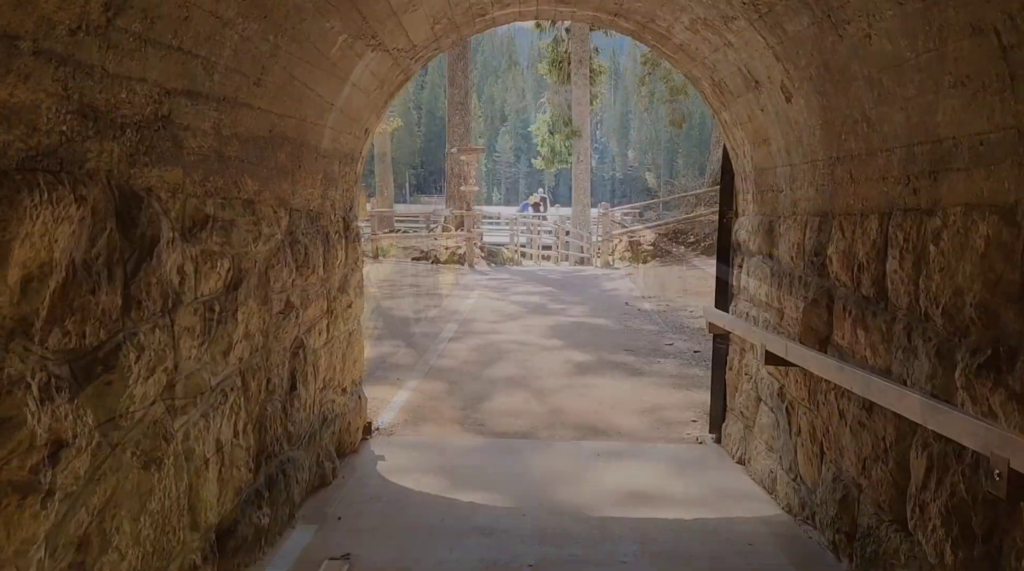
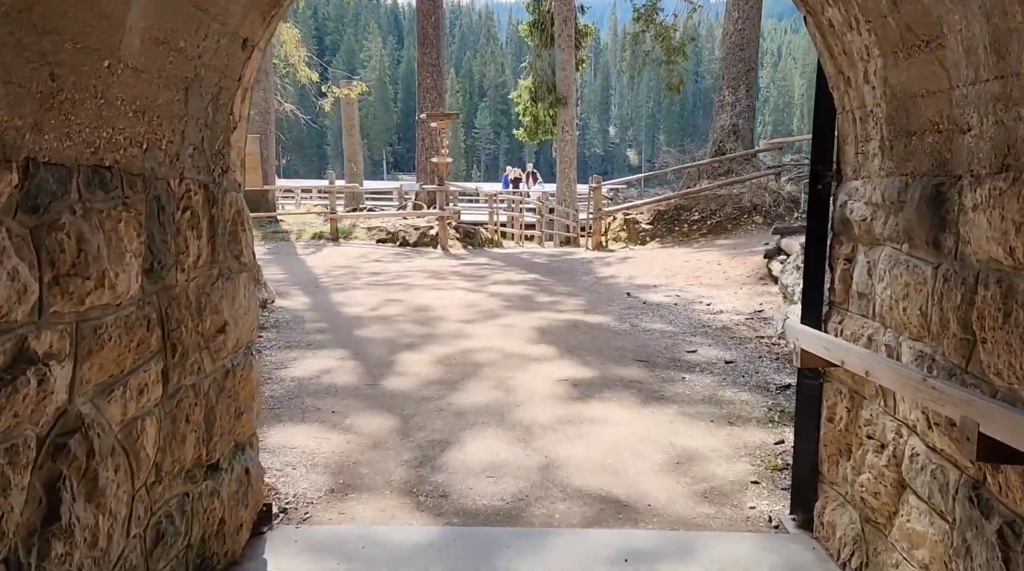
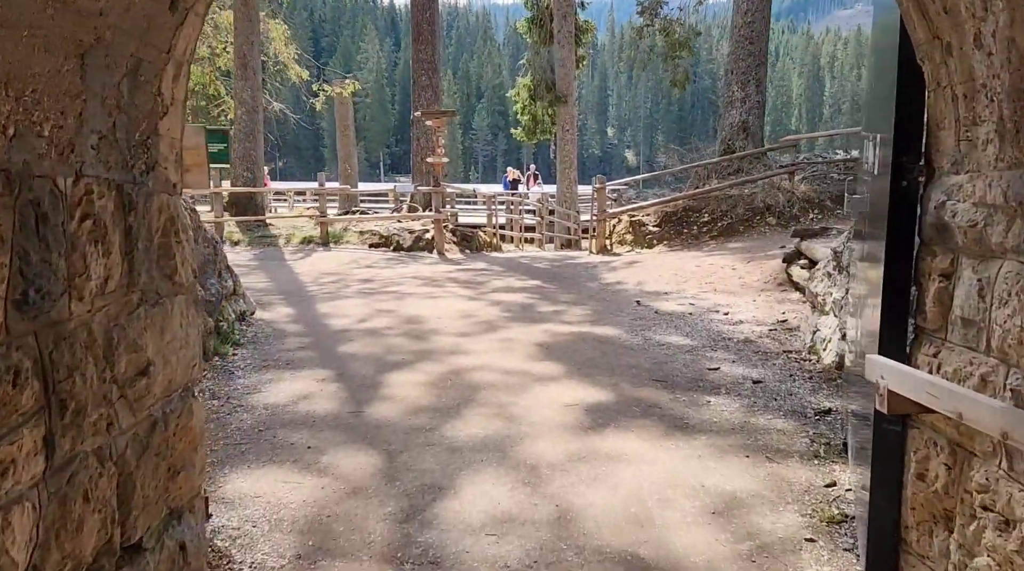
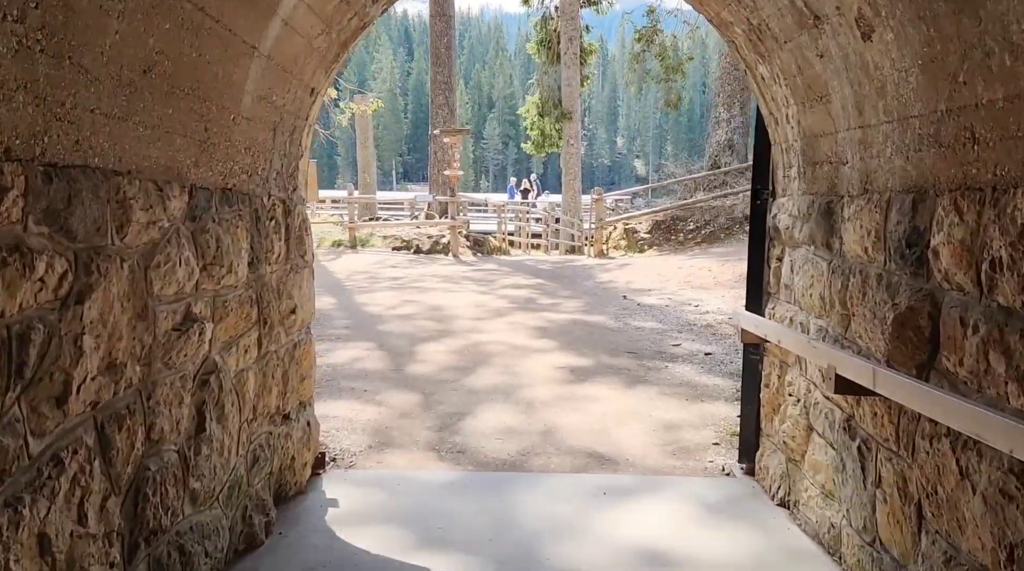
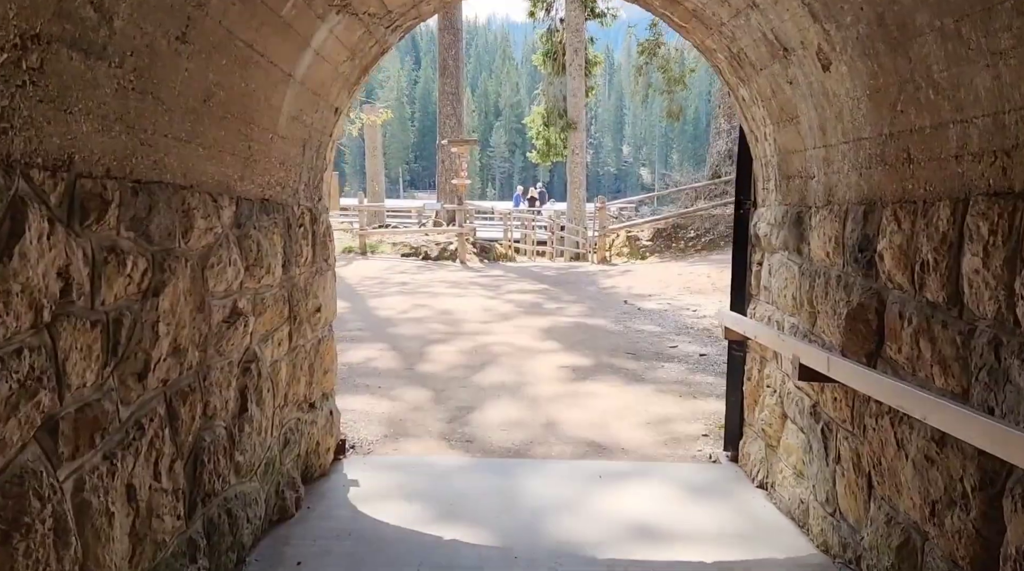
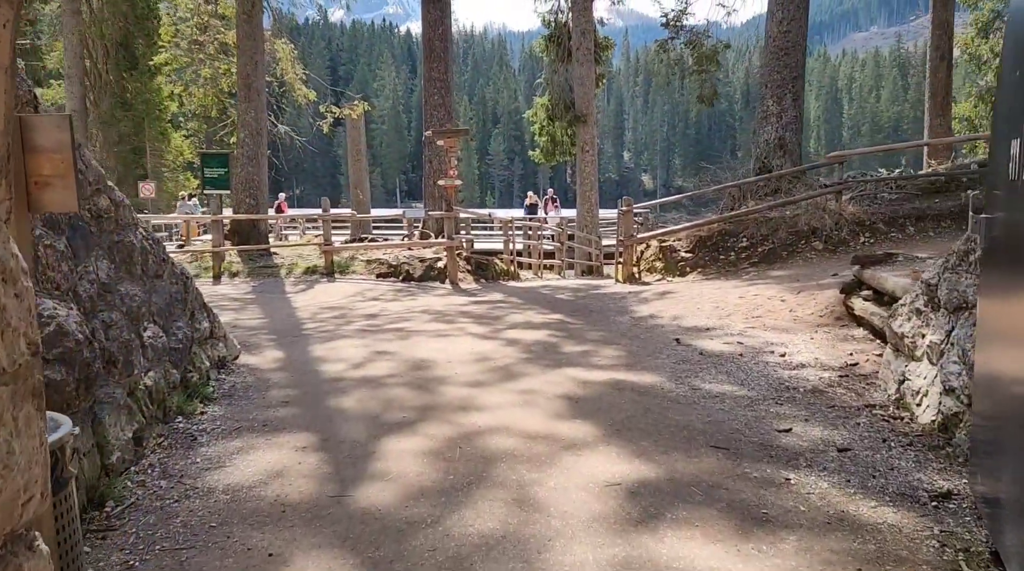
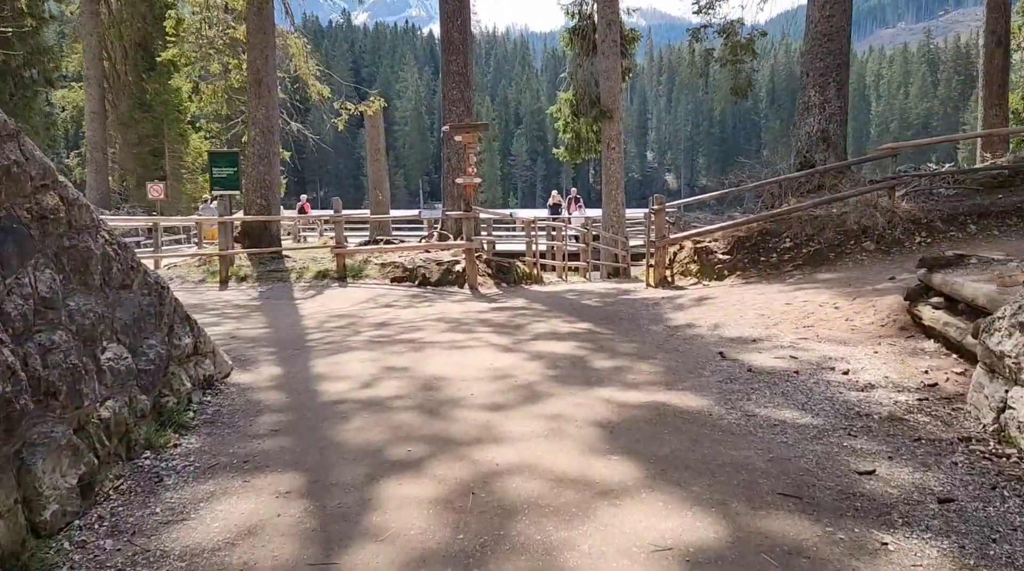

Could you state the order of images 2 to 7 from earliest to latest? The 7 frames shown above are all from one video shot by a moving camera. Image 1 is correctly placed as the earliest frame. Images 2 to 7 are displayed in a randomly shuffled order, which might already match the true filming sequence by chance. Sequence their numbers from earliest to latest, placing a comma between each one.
5, 4, 2, 3, 6, 7
